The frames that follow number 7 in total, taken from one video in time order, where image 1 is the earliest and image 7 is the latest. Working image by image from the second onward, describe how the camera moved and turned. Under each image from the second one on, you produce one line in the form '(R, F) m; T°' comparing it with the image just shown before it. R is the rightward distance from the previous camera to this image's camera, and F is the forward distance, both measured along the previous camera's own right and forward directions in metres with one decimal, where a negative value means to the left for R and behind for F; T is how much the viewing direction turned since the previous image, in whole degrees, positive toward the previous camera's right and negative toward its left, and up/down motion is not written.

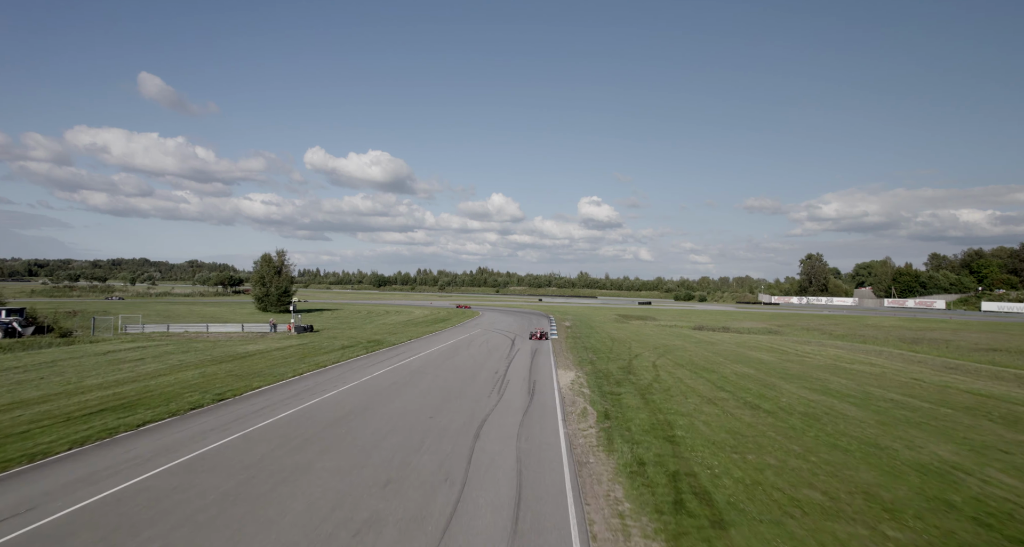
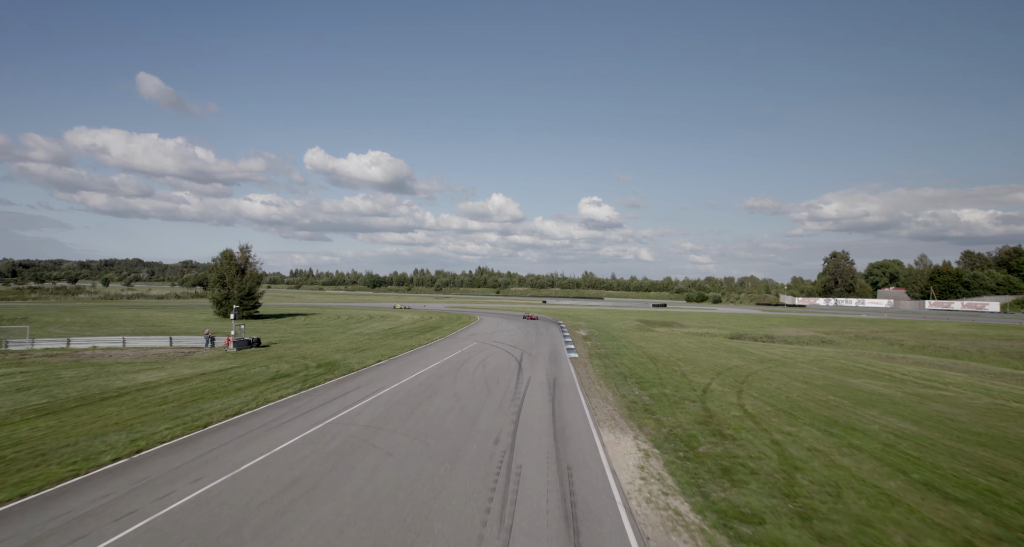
(-0.2, +9.1) m; 0°
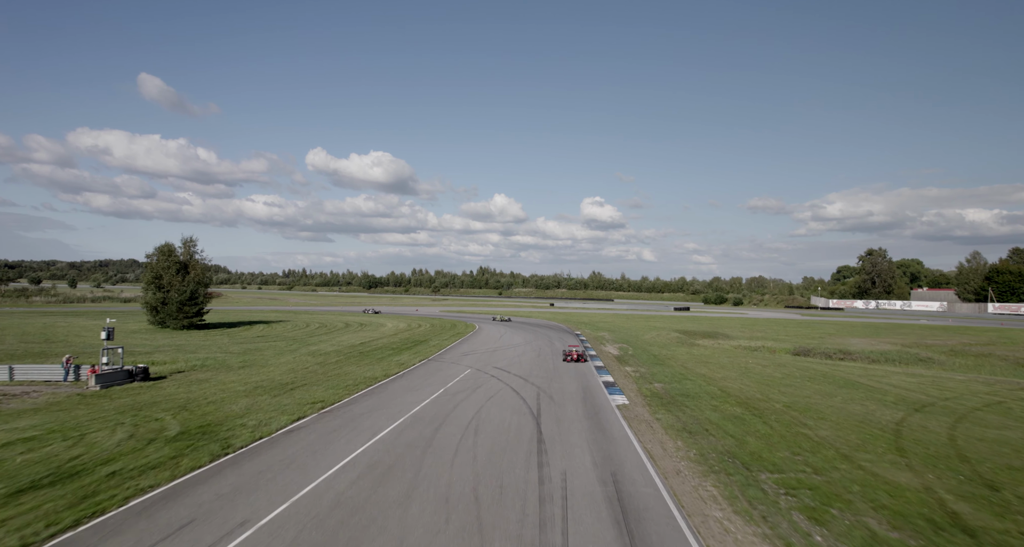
(-0.3, +10.8) m; 0°
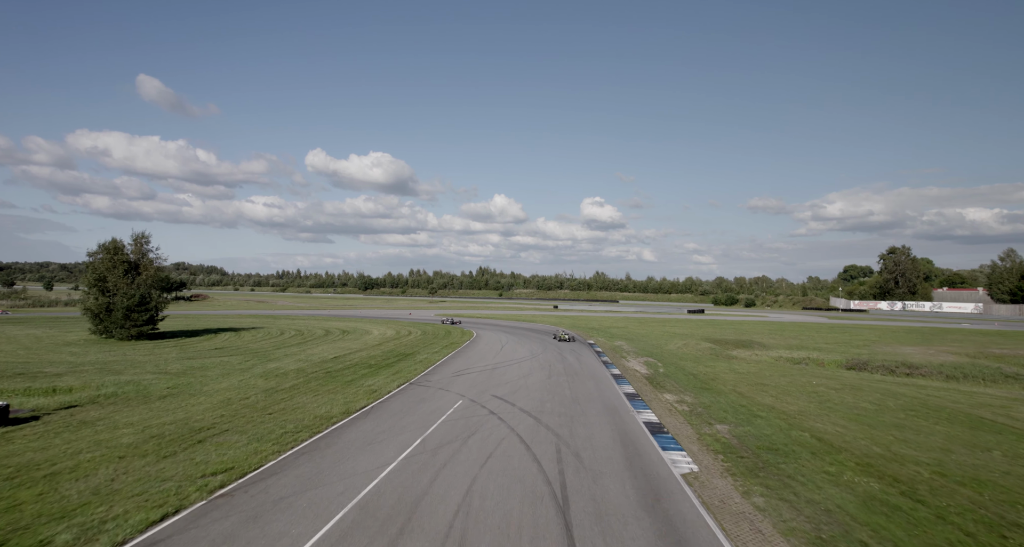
(-0.2, +6.4) m; 0°
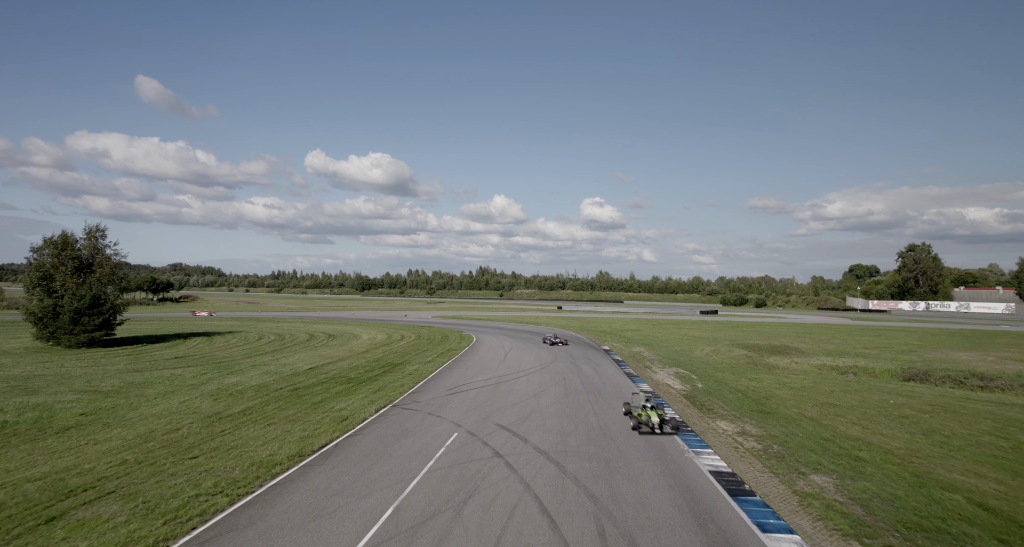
(-0.3, +4.8) m; 0°
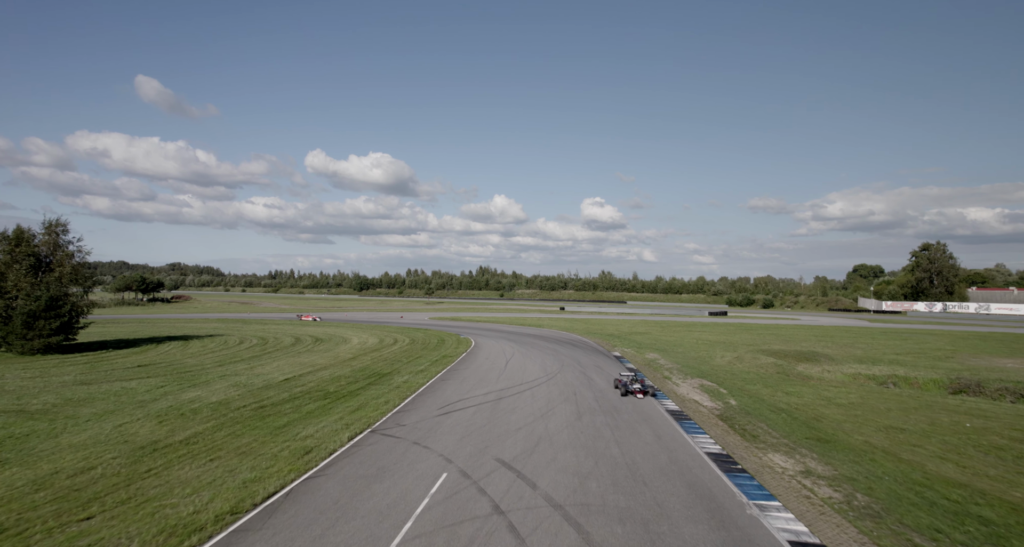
(-0.1, +3.3) m; 0°
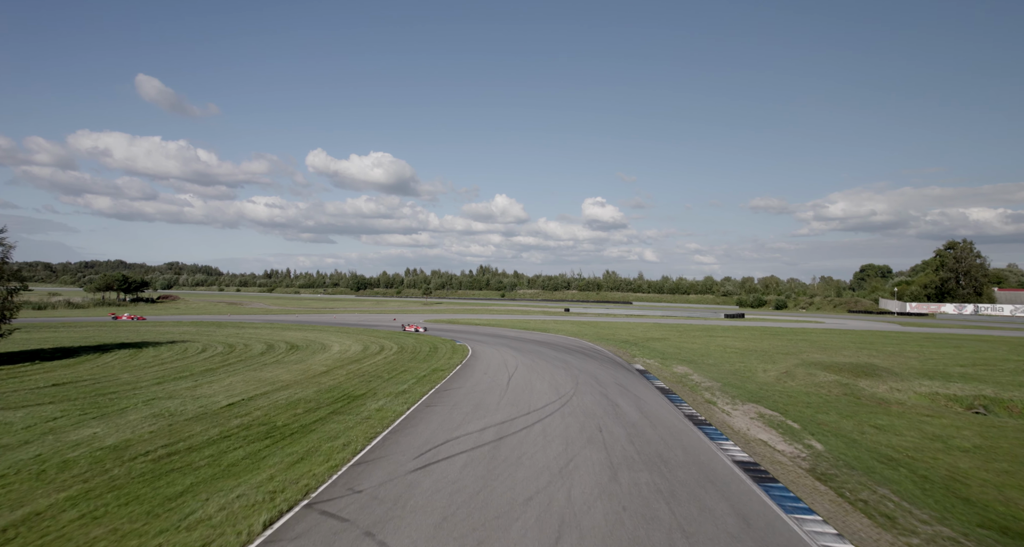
(-0.1, +5.4) m; 0°
